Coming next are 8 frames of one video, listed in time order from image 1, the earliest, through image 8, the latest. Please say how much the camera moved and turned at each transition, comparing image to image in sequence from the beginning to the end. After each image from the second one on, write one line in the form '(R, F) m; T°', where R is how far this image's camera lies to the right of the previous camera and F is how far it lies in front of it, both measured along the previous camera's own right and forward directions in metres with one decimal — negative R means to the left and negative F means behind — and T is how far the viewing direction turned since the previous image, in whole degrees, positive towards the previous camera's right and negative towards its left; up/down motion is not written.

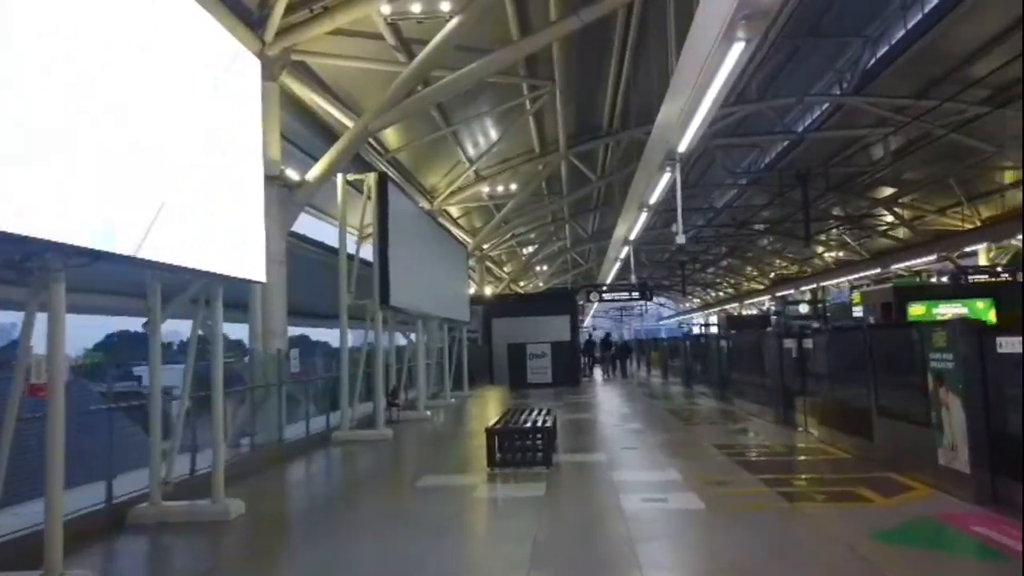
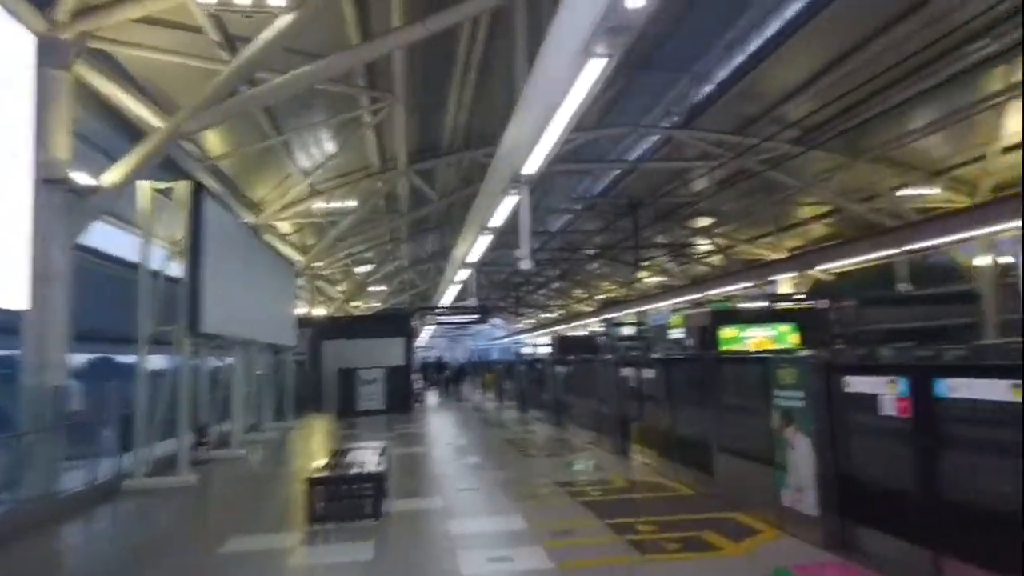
(0.0, +0.4) m; +12°
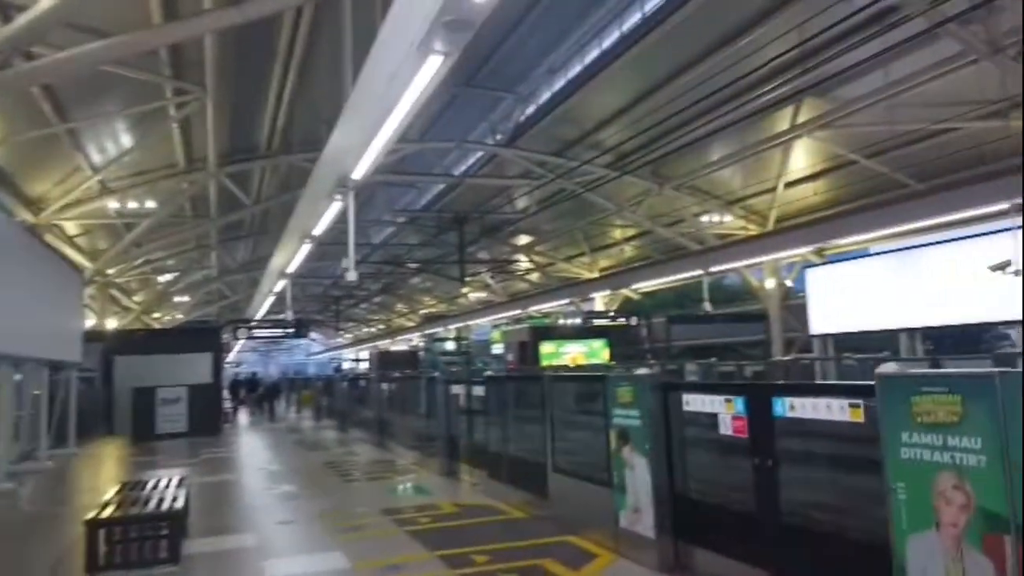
(0.0, +0.2) m; +13°
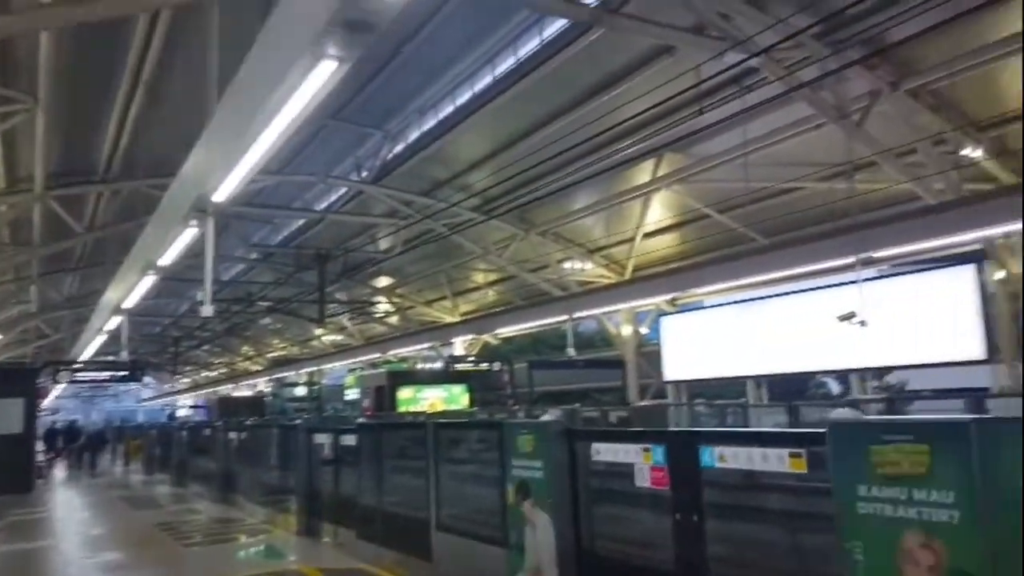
(-0.1, +0.3) m; +11°
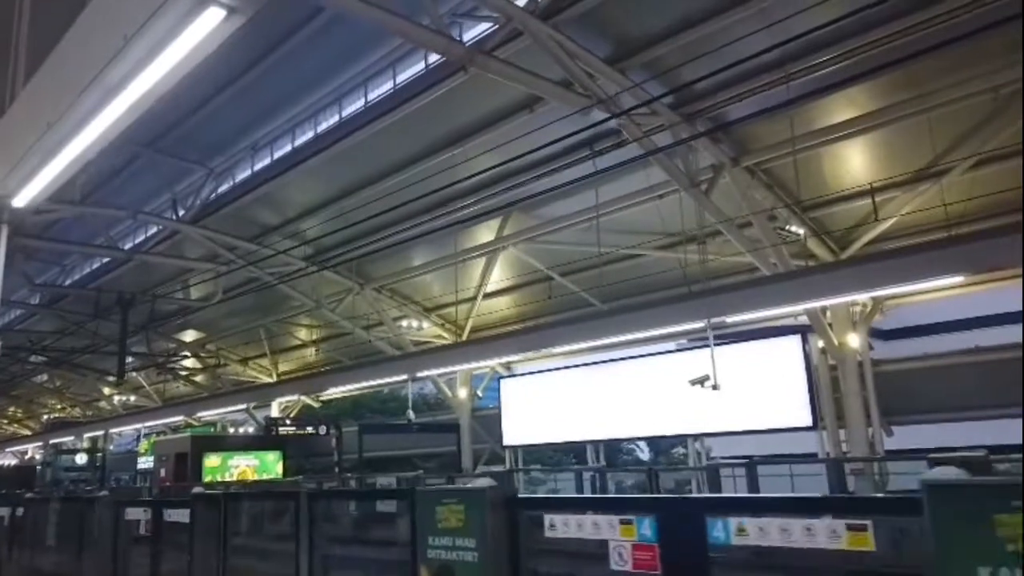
(-0.3, +0.5) m; +14°
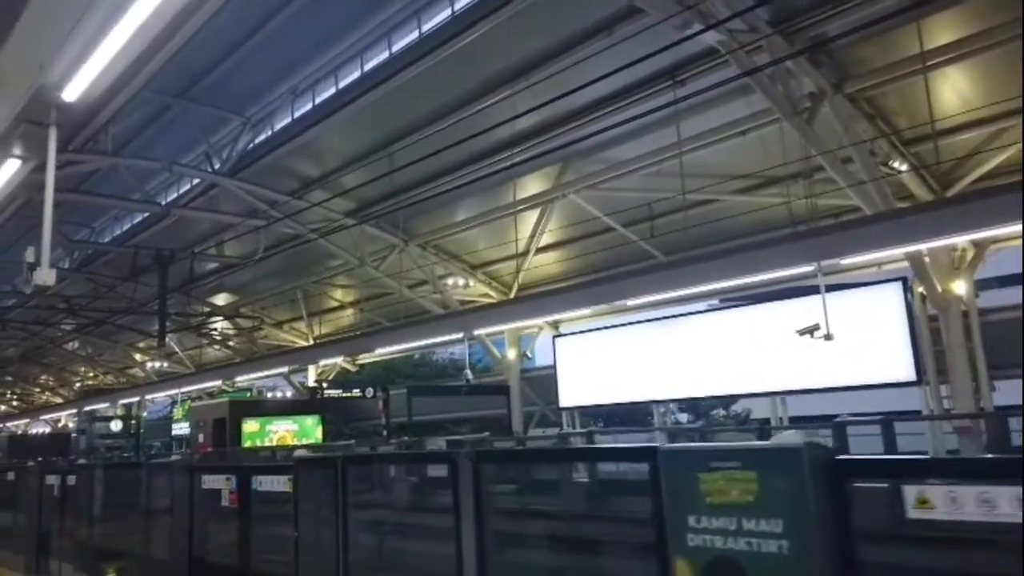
(-0.6, +0.7) m; -1°
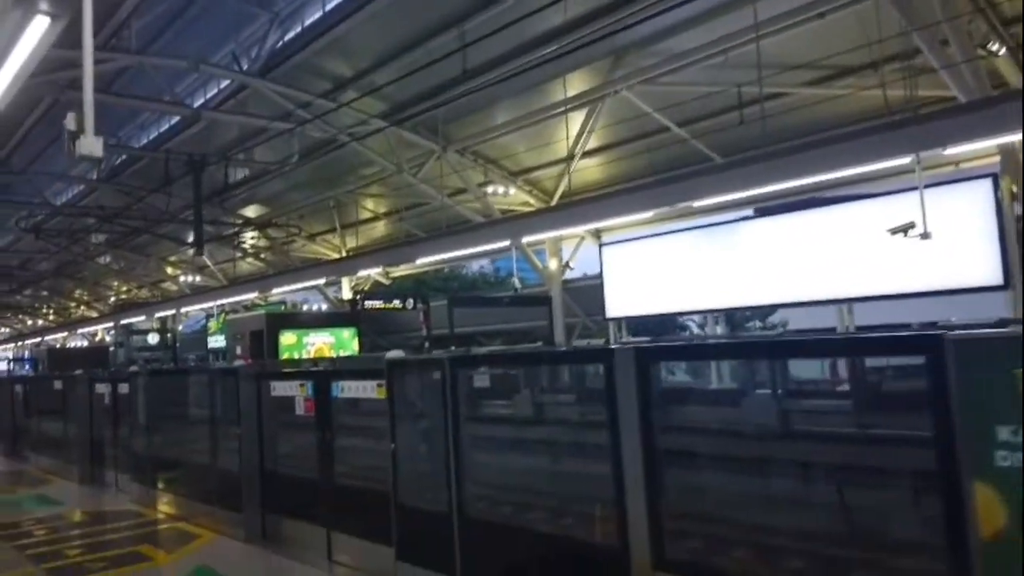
(-0.3, +0.4) m; -2°
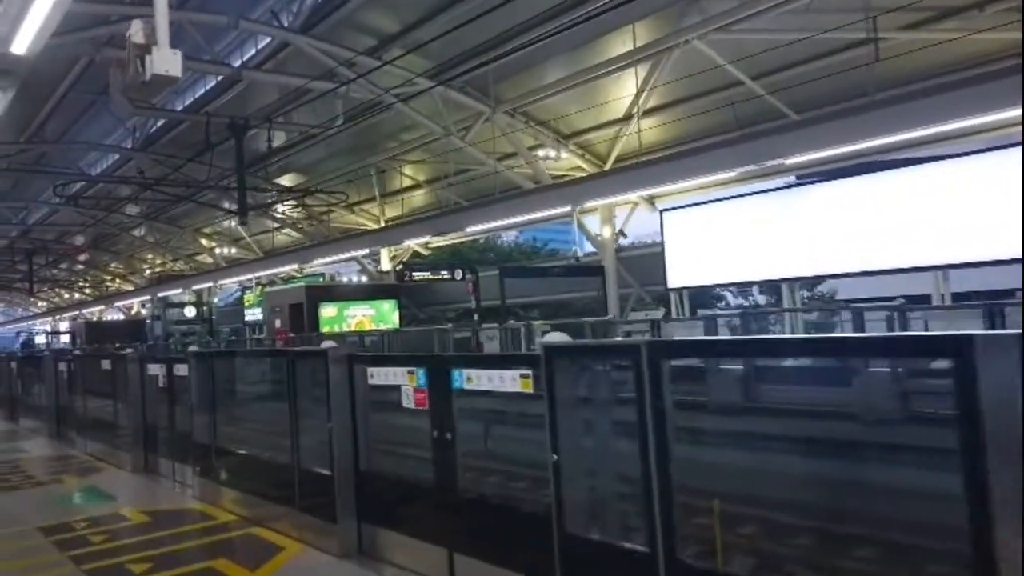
(-0.4, +0.6) m; -2°
